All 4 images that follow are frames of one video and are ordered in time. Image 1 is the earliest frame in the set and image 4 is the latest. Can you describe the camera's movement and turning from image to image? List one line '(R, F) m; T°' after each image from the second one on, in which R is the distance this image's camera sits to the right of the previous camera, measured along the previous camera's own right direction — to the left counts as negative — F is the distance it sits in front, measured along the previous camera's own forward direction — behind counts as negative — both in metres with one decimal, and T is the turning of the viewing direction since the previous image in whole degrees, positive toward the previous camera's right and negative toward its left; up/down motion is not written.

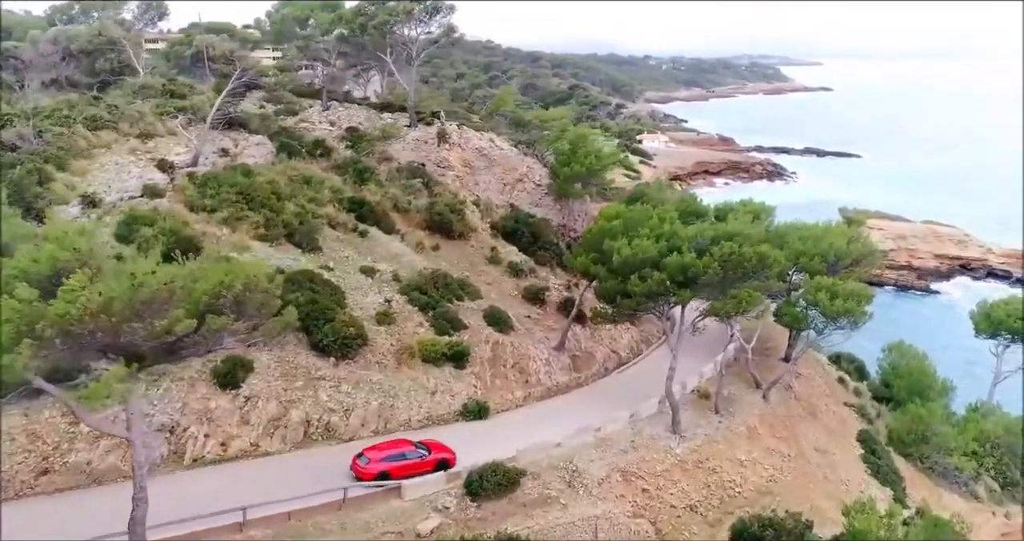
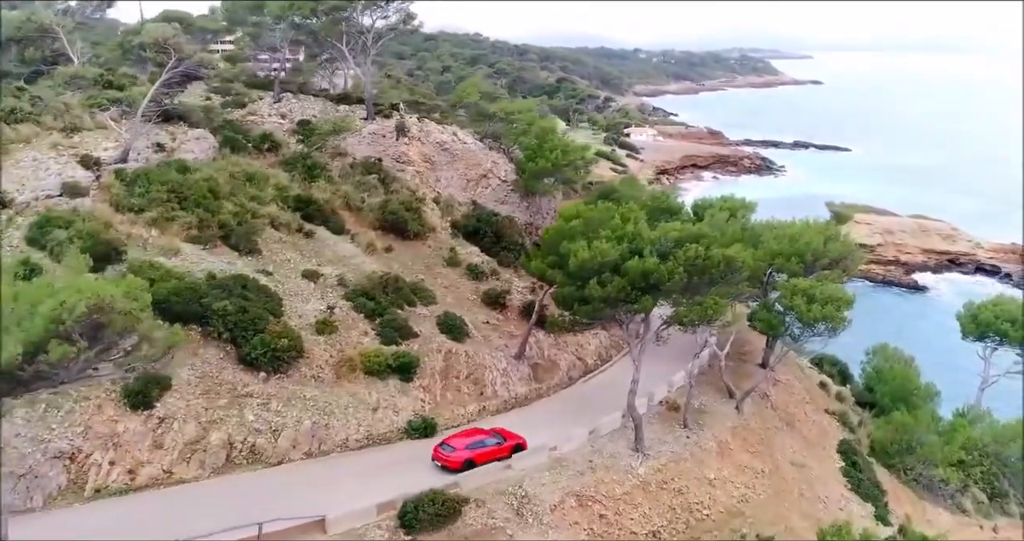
(+1.4, +2.0) m; +1°
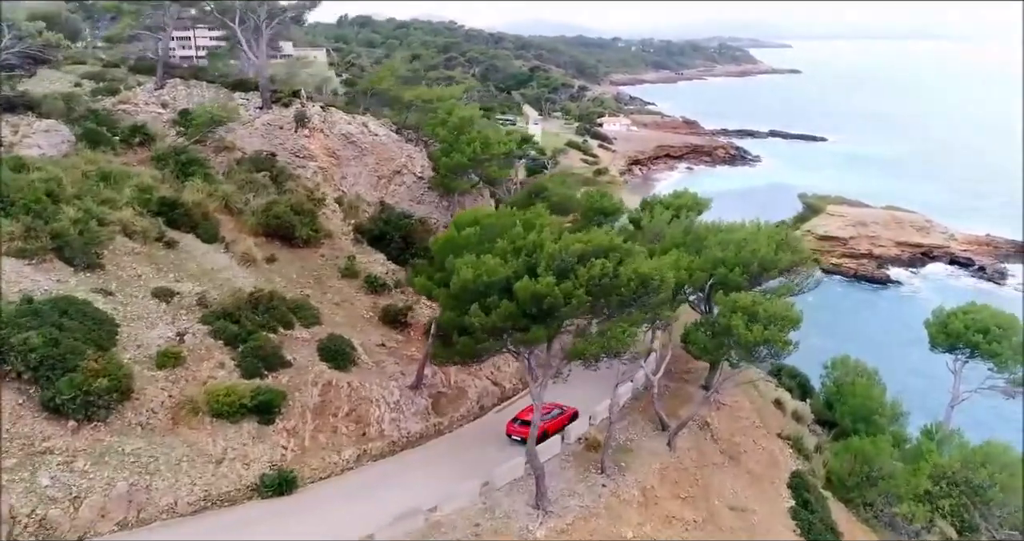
(+2.8, +3.9) m; +1°
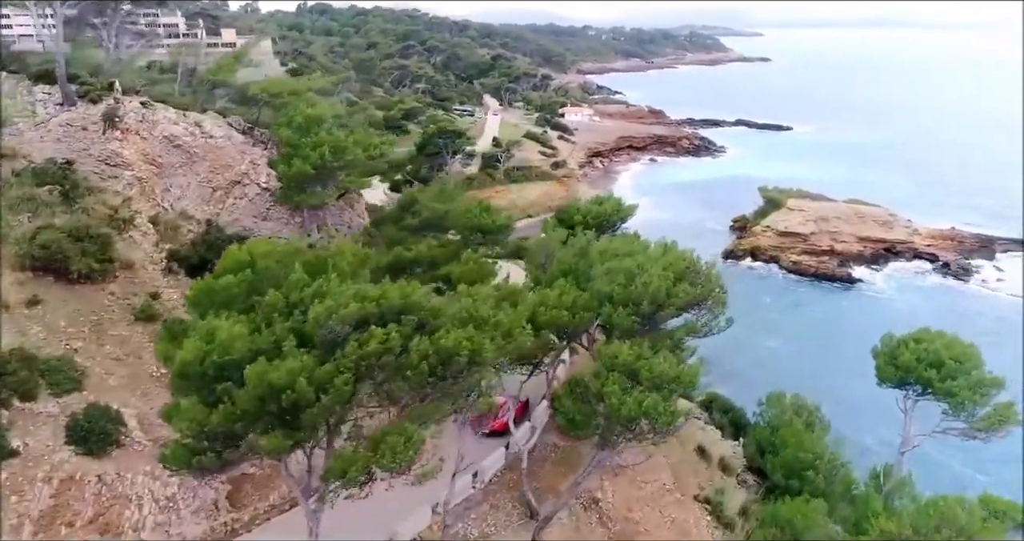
(+4.0, +5.2) m; +2°
